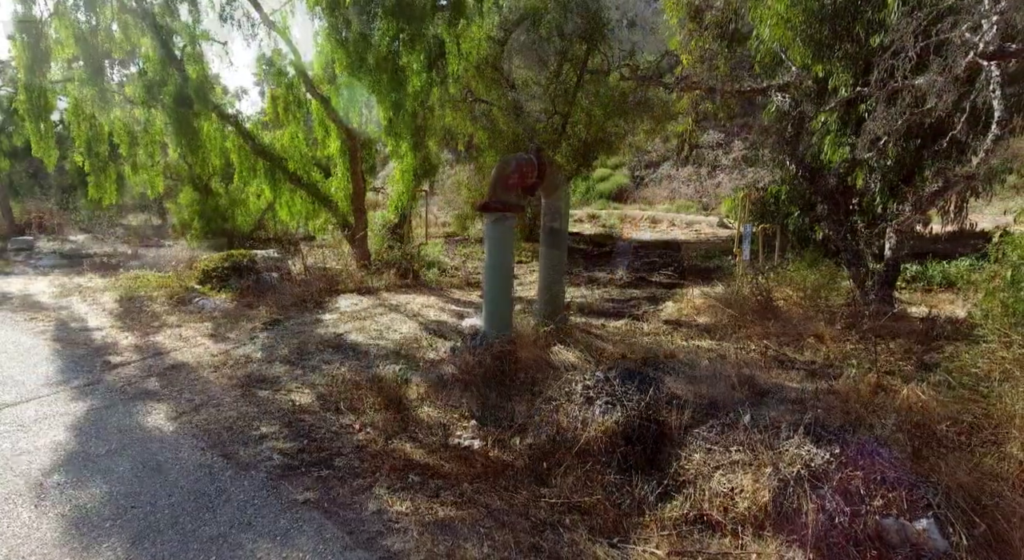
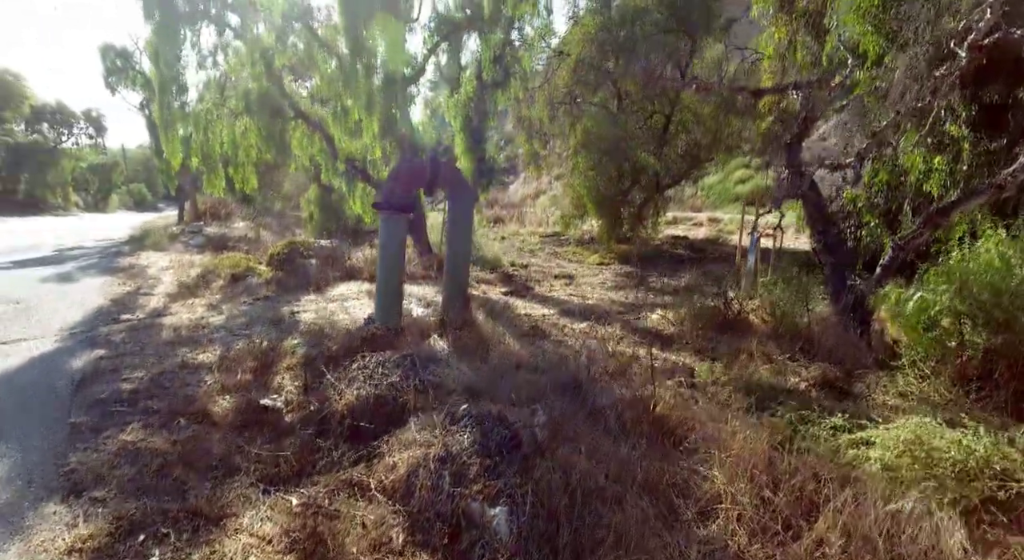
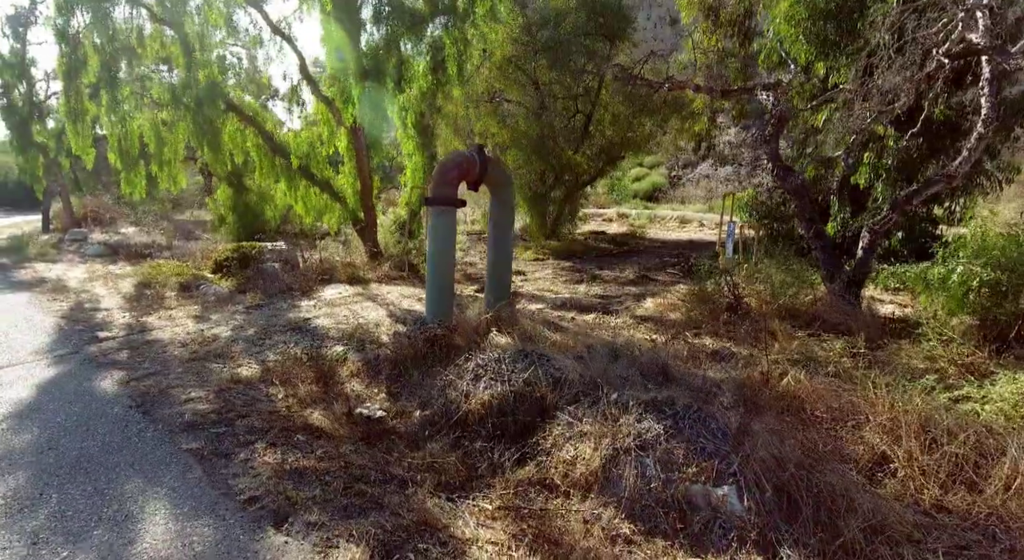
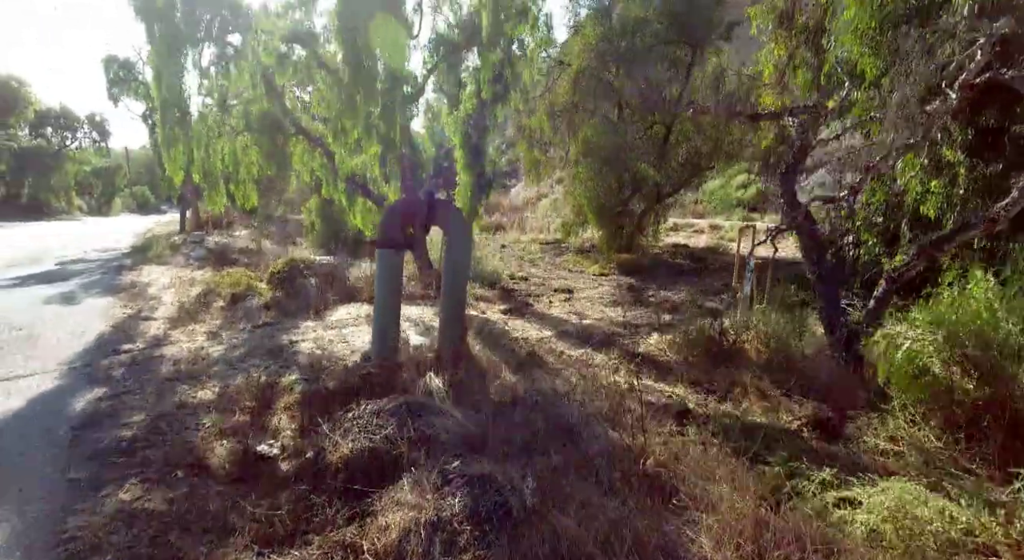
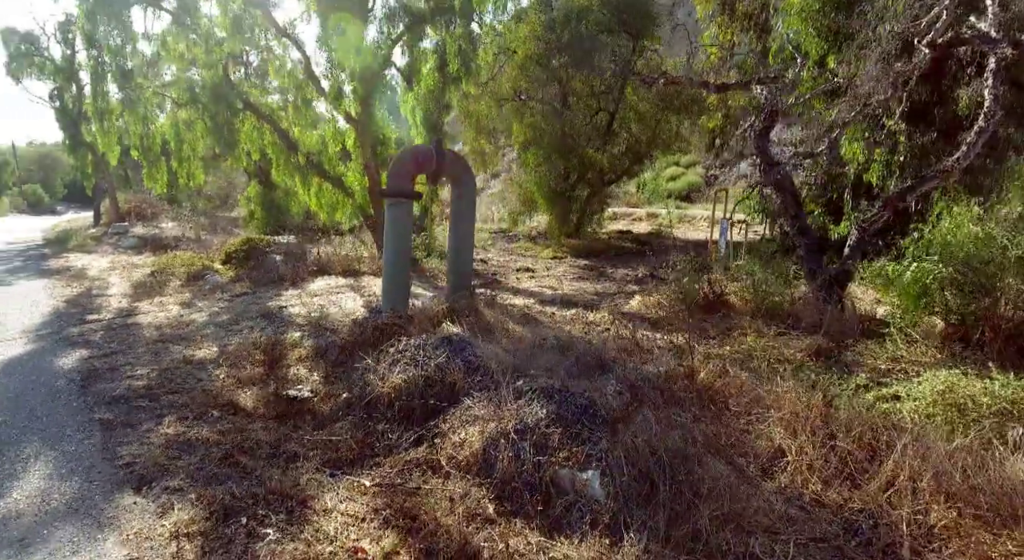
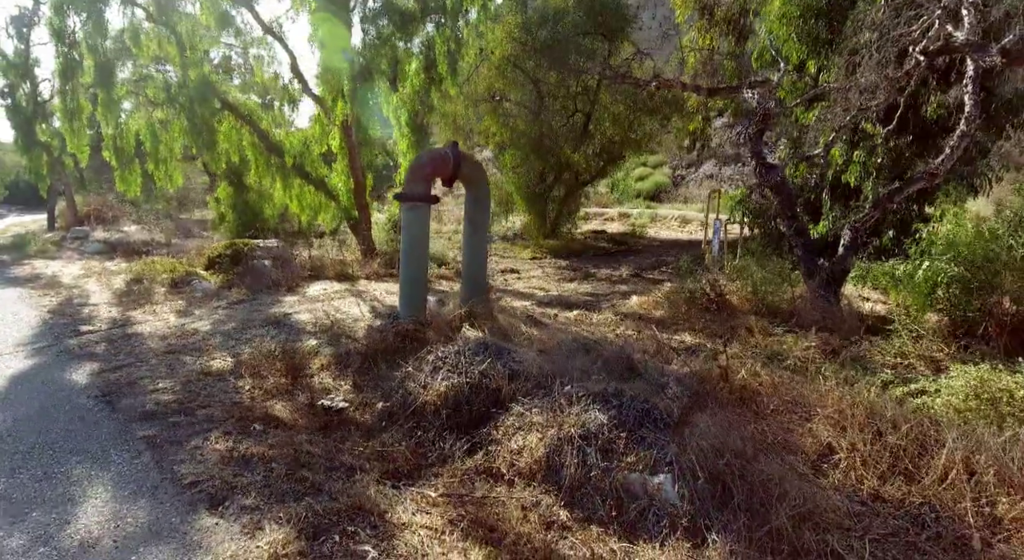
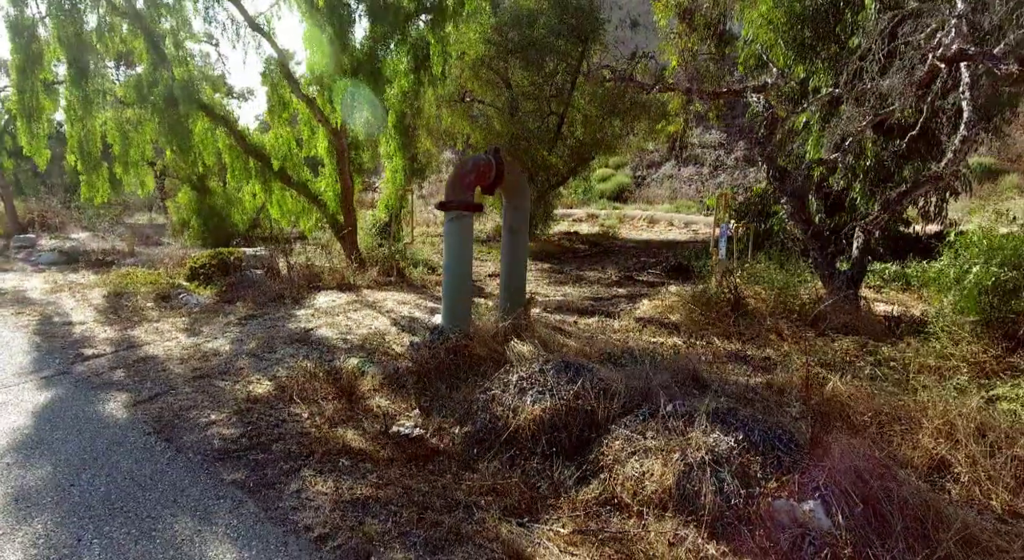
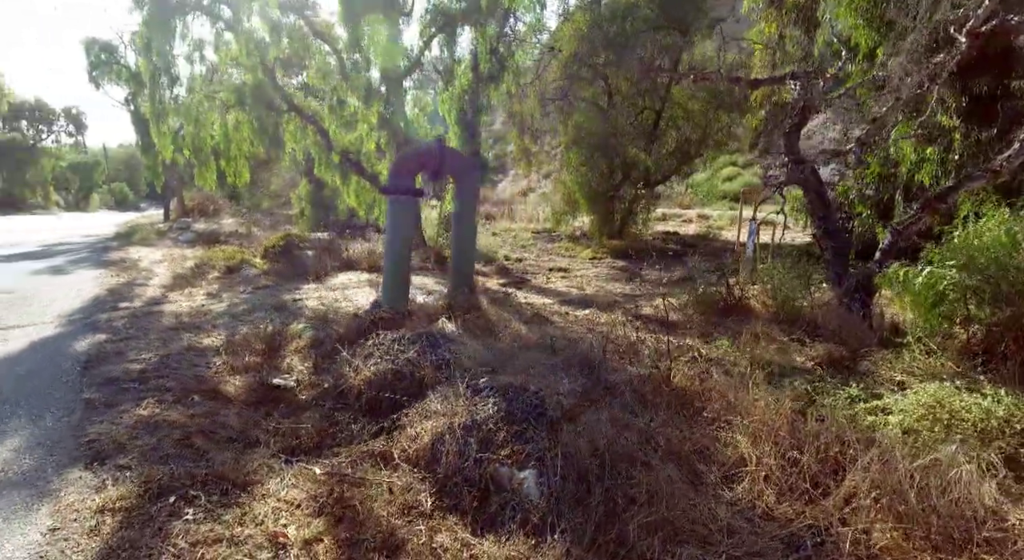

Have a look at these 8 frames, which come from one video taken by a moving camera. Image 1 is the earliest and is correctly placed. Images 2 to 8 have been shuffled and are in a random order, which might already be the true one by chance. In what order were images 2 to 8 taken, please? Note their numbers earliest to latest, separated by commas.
7, 3, 6, 5, 8, 2, 4
